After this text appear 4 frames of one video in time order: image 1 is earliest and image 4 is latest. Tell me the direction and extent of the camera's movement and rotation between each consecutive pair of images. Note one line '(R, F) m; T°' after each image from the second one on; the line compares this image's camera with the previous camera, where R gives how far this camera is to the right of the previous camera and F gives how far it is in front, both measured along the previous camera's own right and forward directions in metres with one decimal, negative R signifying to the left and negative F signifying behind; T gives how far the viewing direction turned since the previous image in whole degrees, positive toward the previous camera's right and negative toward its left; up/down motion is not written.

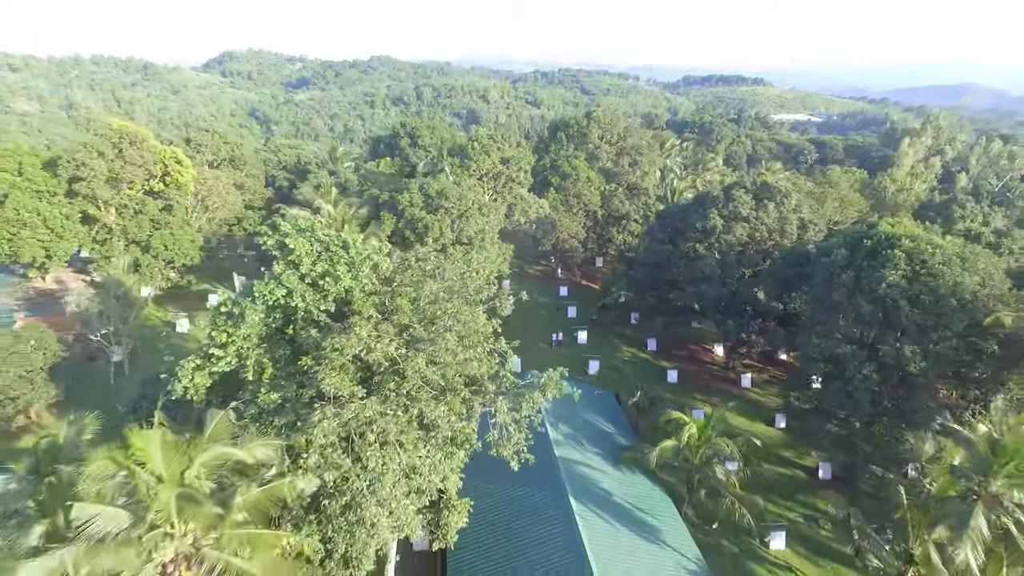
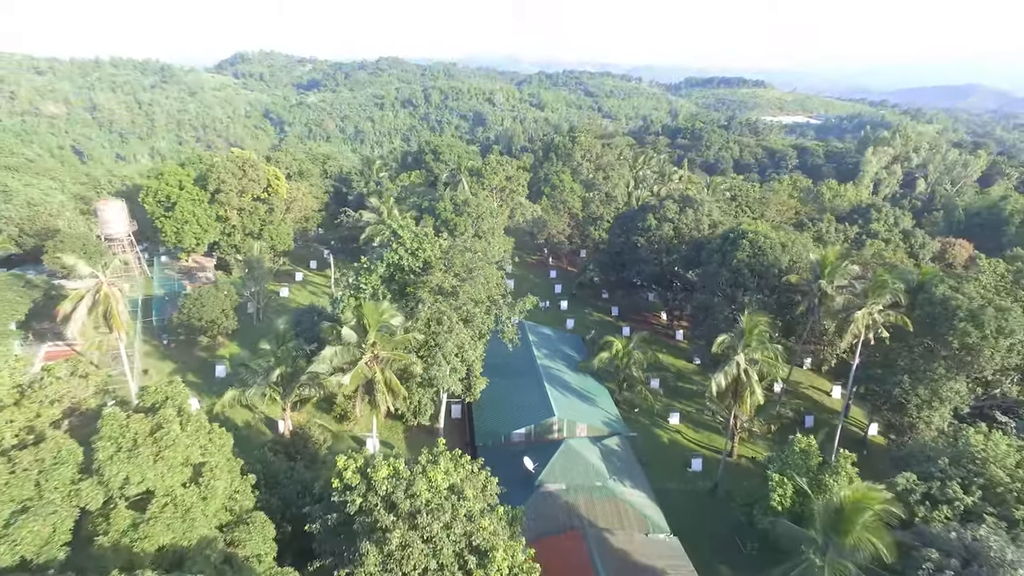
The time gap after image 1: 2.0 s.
(+0.2, -10.0) m; 0°
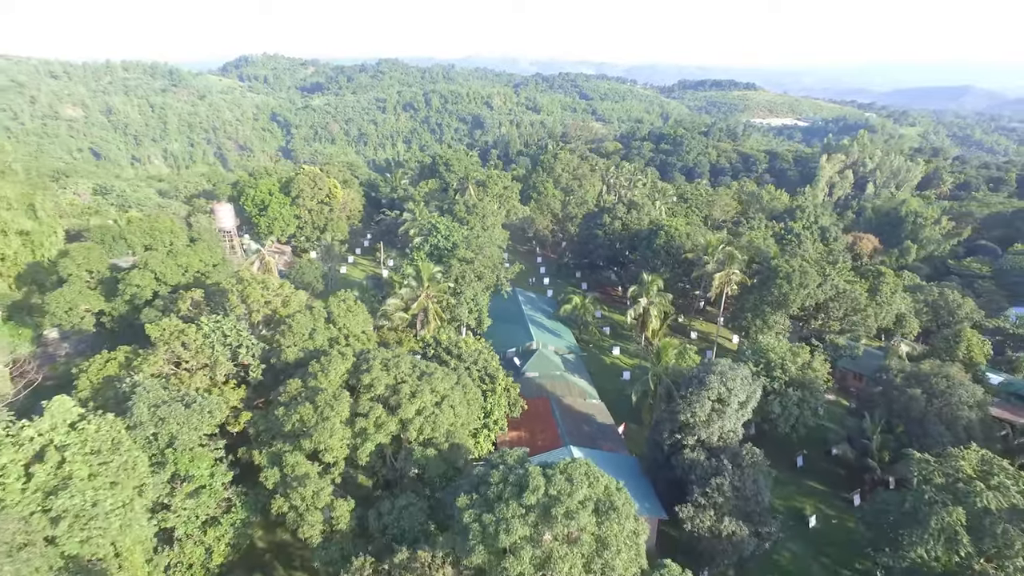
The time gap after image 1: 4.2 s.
(+0.1, -12.4) m; 0°
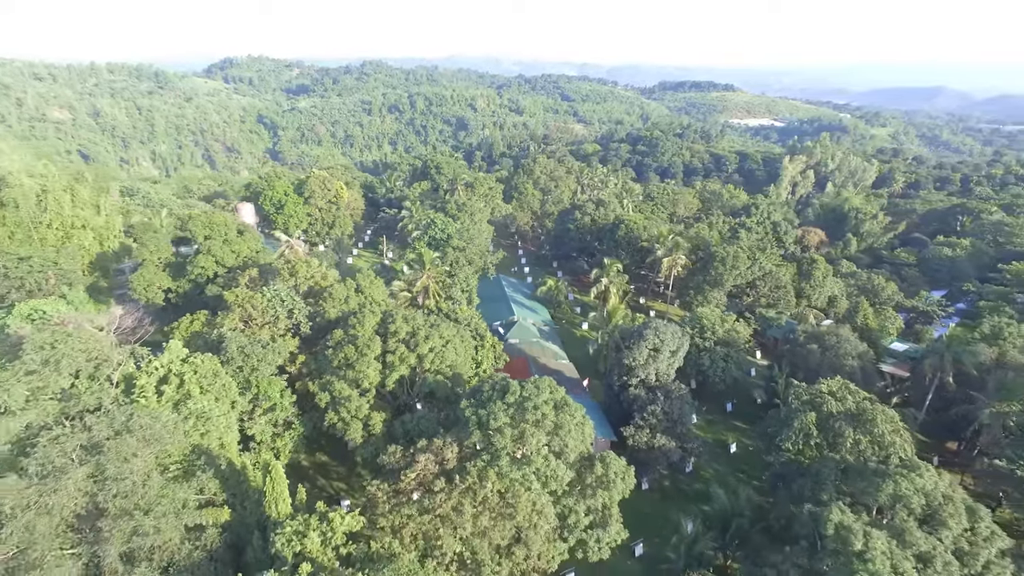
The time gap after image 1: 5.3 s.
(0.0, -6.7) m; +1°
